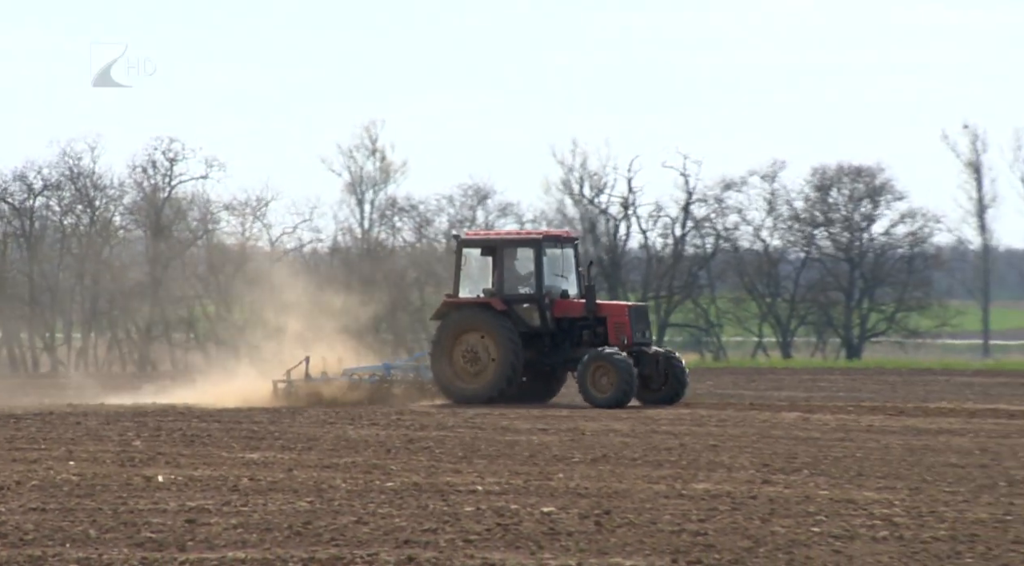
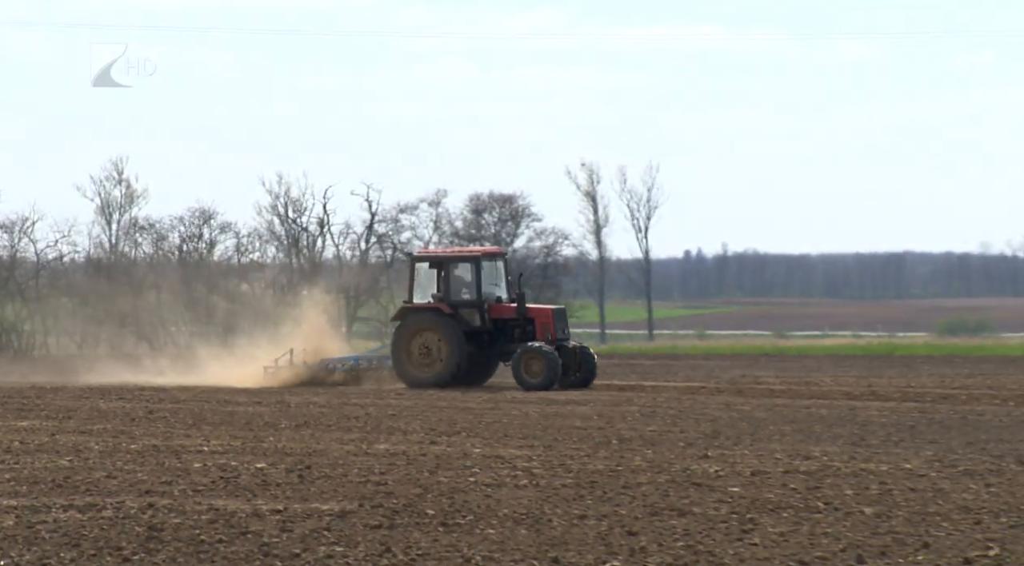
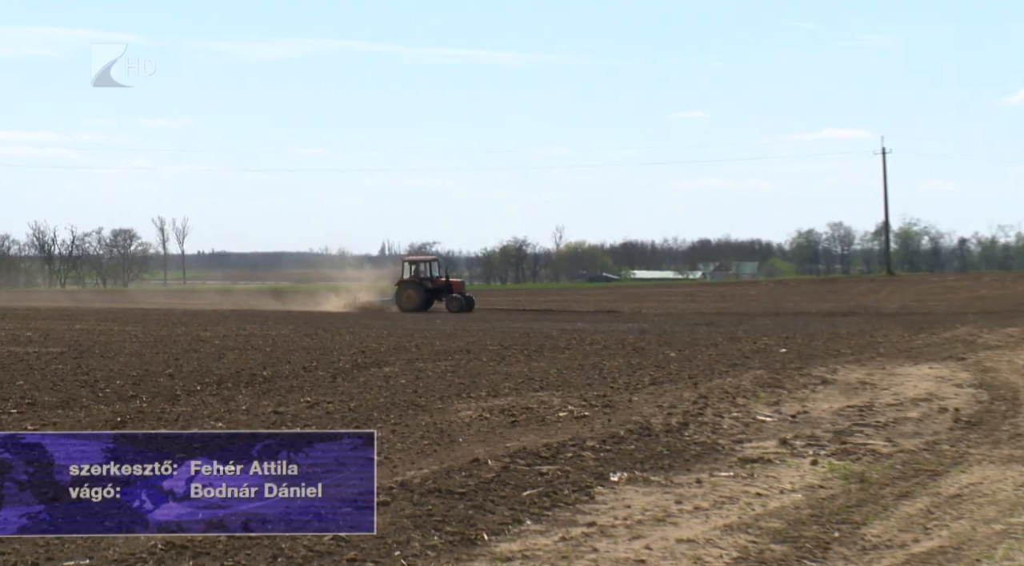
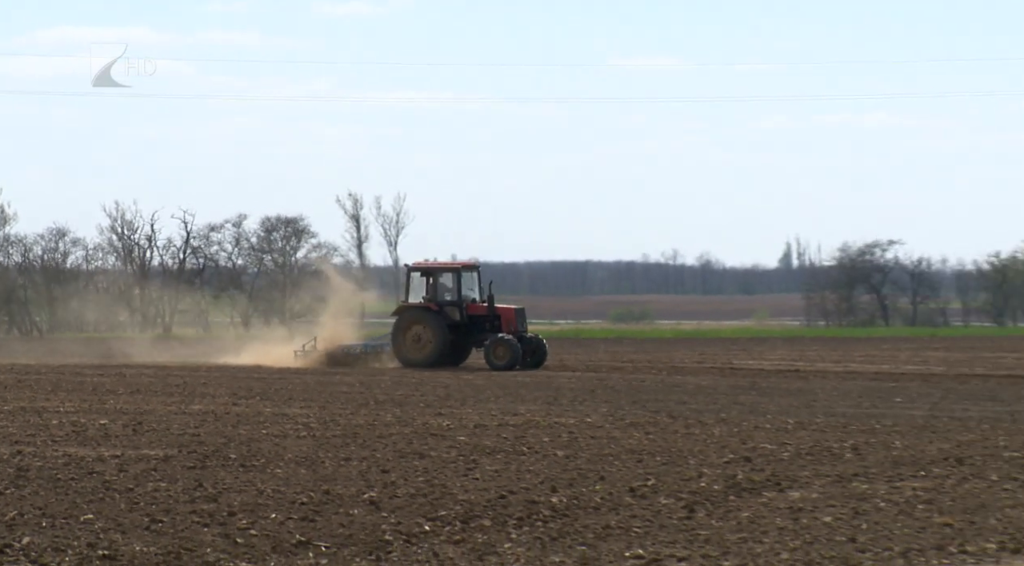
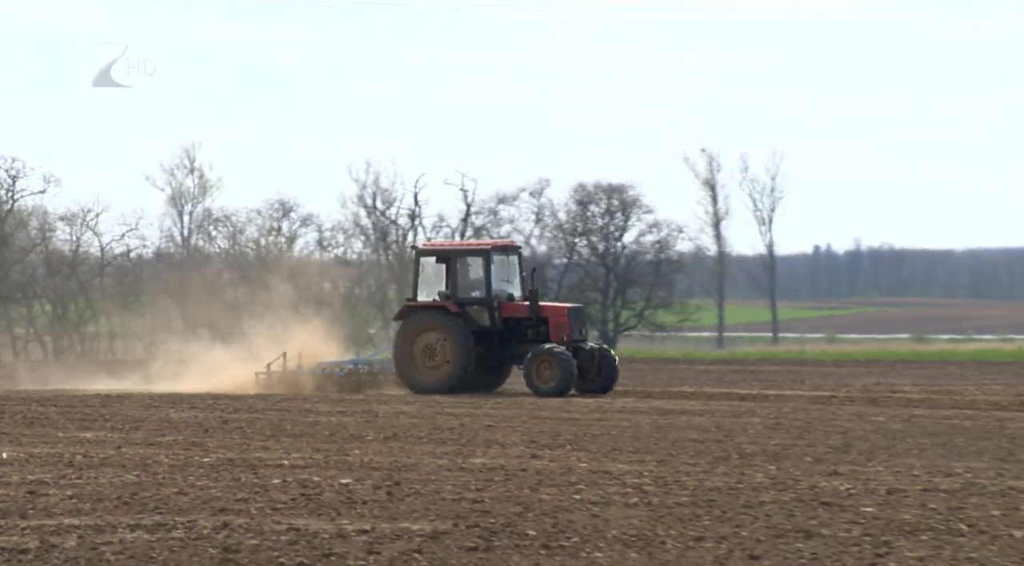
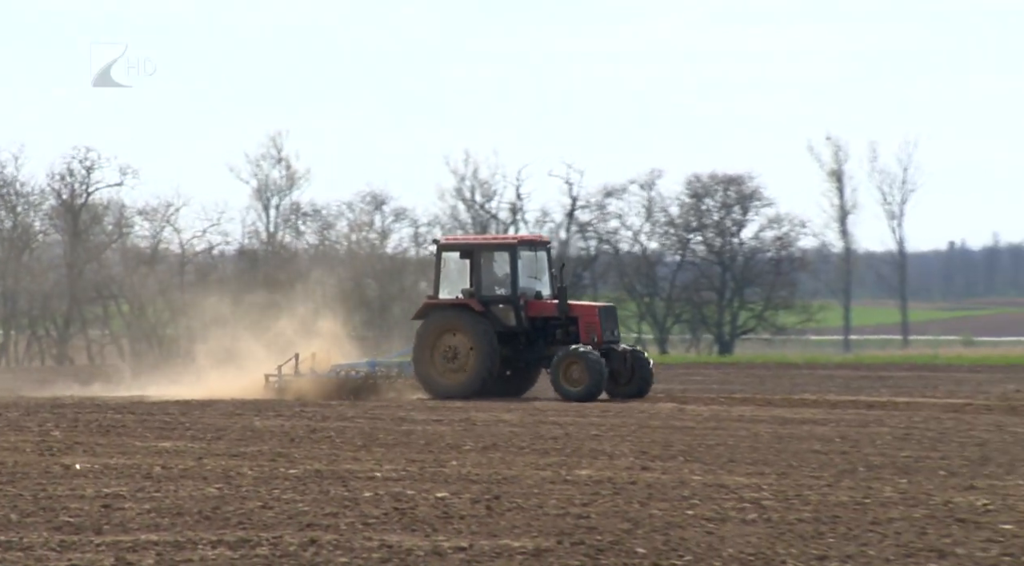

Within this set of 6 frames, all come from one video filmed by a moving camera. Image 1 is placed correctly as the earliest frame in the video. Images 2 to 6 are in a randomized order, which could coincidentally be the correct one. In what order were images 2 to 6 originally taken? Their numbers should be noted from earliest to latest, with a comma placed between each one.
6, 5, 2, 4, 3
